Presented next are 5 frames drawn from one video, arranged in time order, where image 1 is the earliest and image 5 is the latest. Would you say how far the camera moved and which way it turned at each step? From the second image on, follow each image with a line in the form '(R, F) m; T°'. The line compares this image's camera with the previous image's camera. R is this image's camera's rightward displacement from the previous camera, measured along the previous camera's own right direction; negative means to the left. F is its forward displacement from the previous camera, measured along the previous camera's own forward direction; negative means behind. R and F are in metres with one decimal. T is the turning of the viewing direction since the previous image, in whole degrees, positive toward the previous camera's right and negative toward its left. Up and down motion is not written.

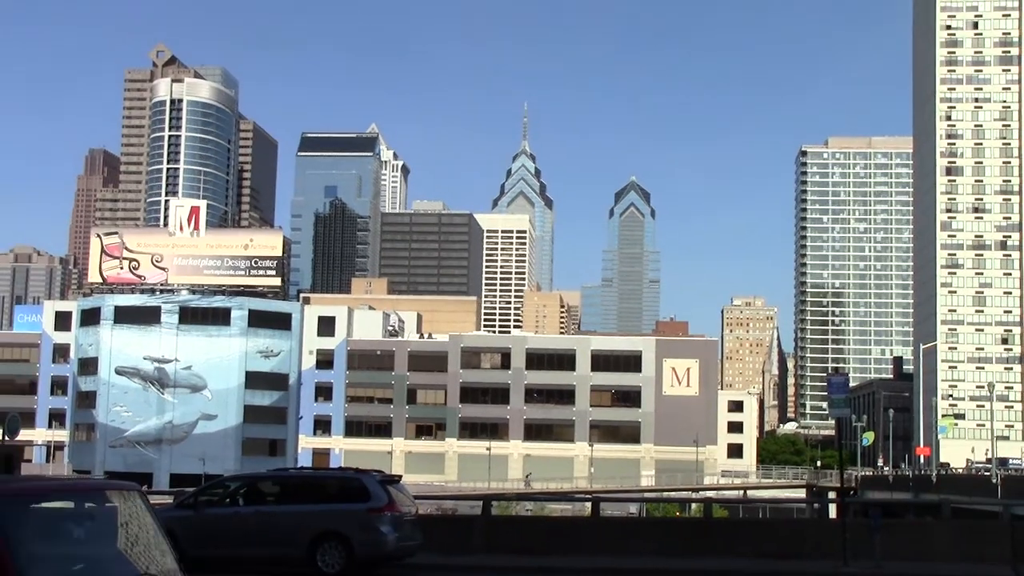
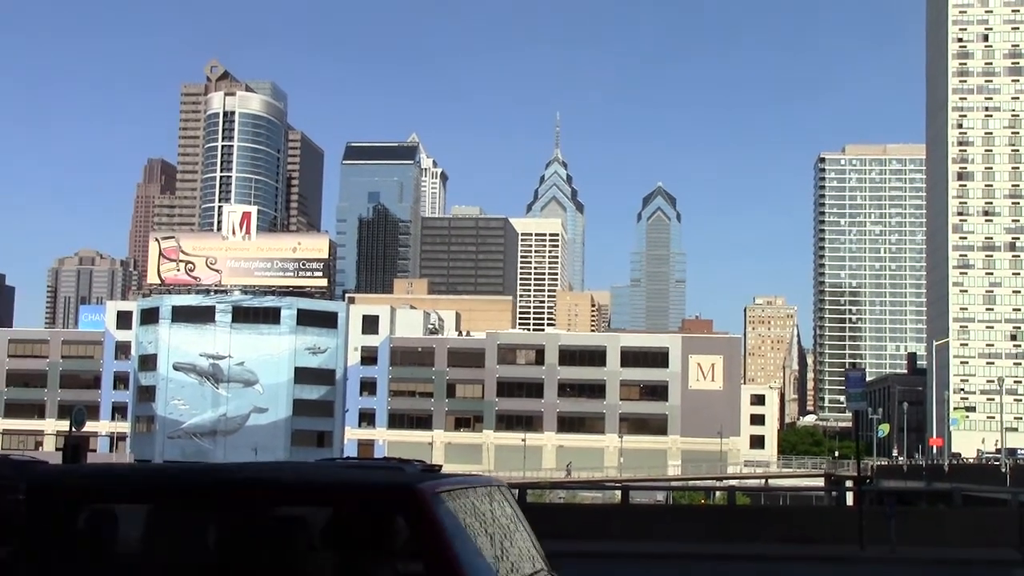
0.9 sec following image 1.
(-0.3, -5.3) m; -1°
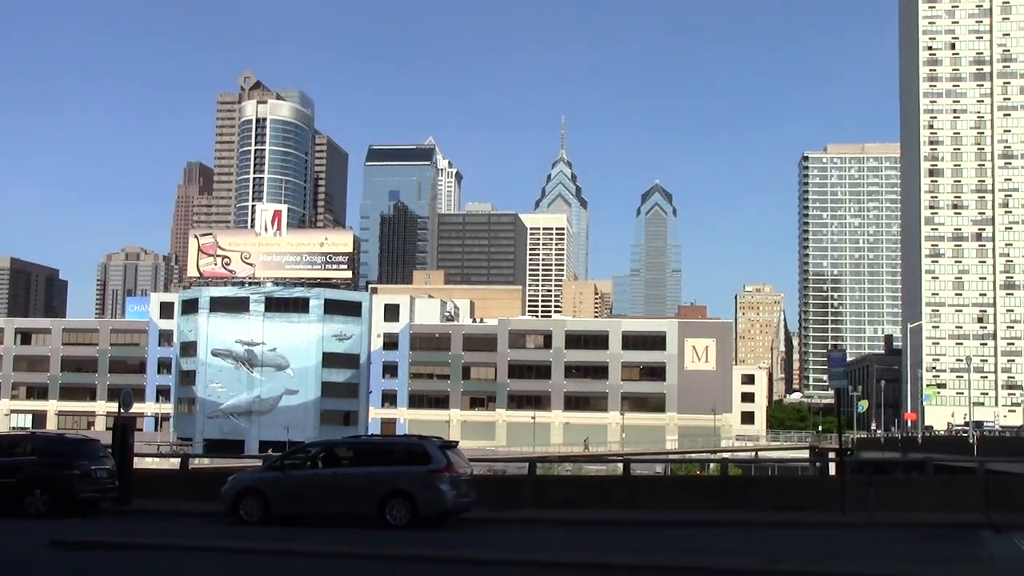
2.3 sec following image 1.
(-0.2, -8.7) m; 0°
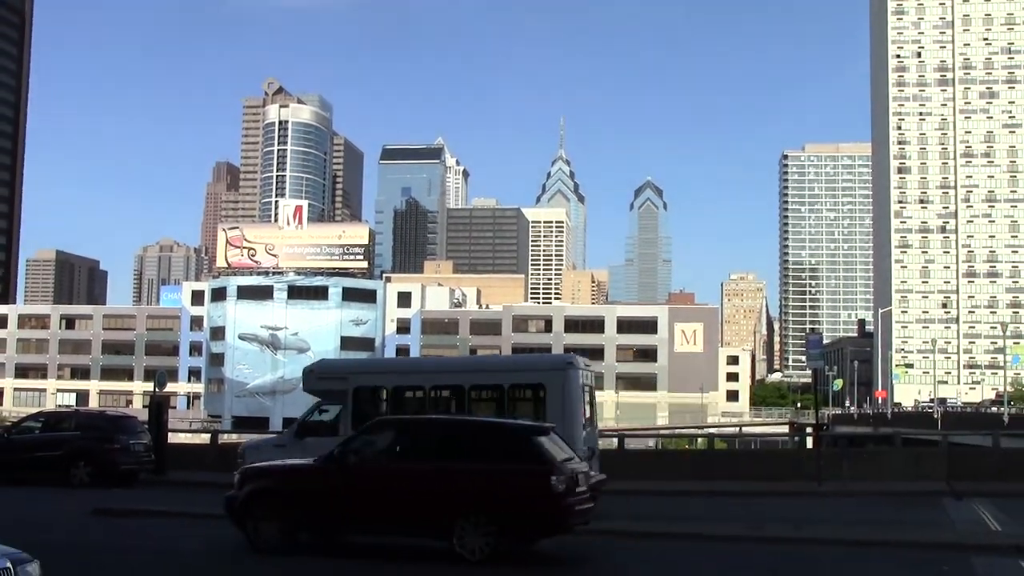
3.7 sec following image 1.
(+0.3, -9.0) m; 0°
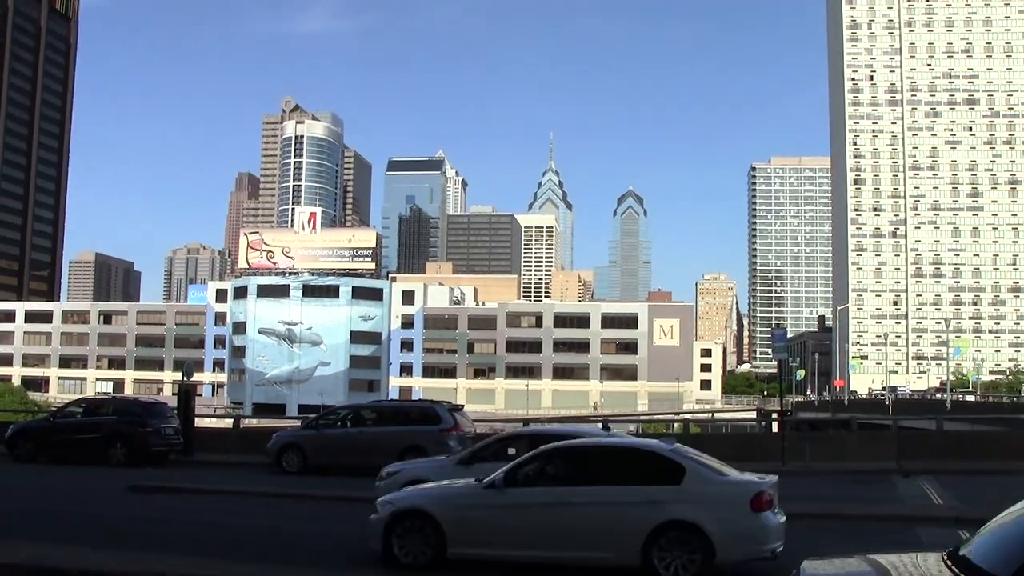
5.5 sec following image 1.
(+0.7, -11.8) m; 0°
